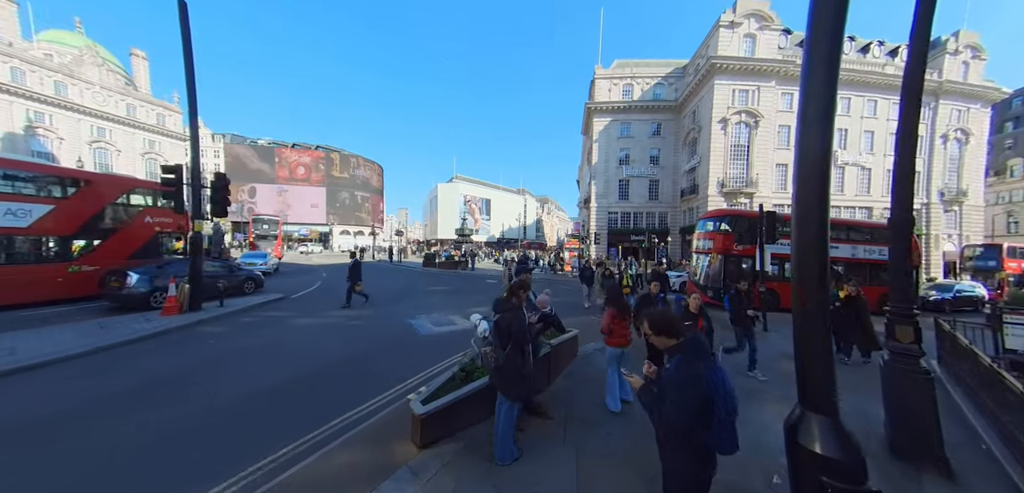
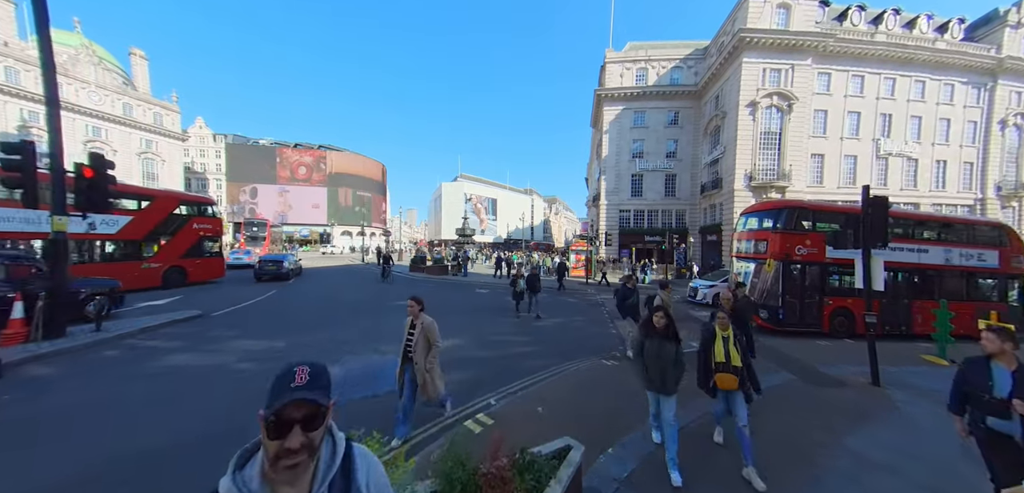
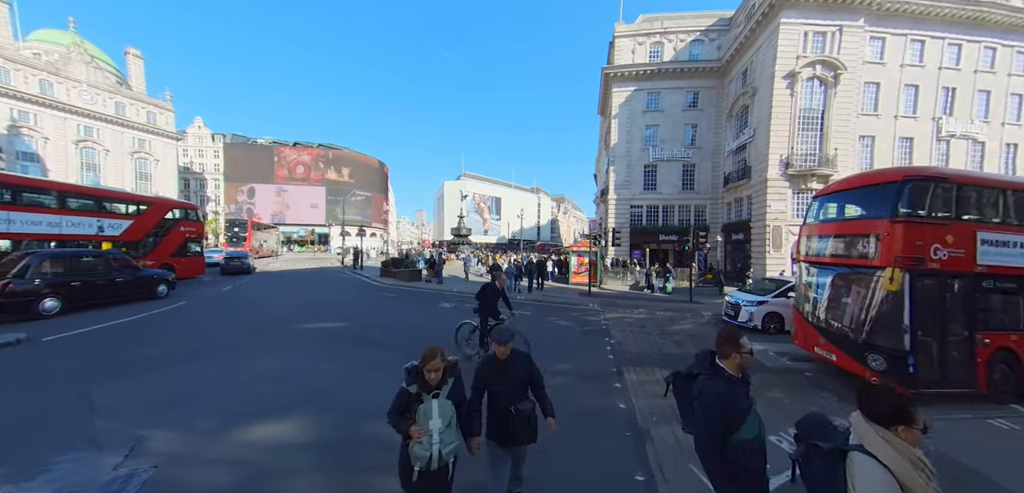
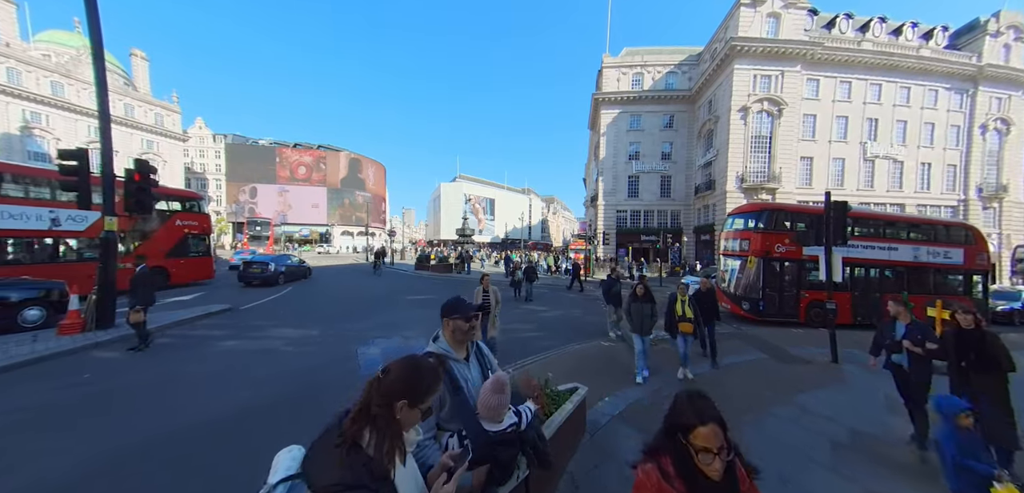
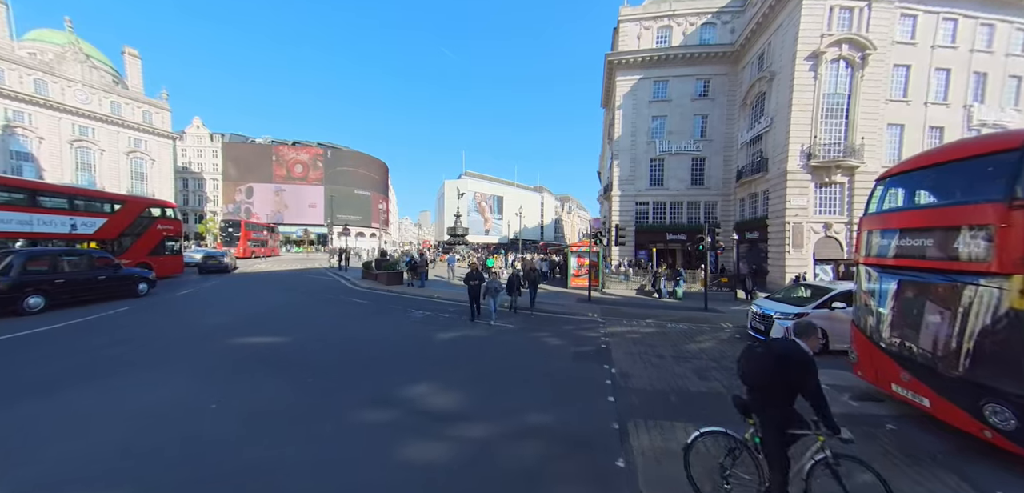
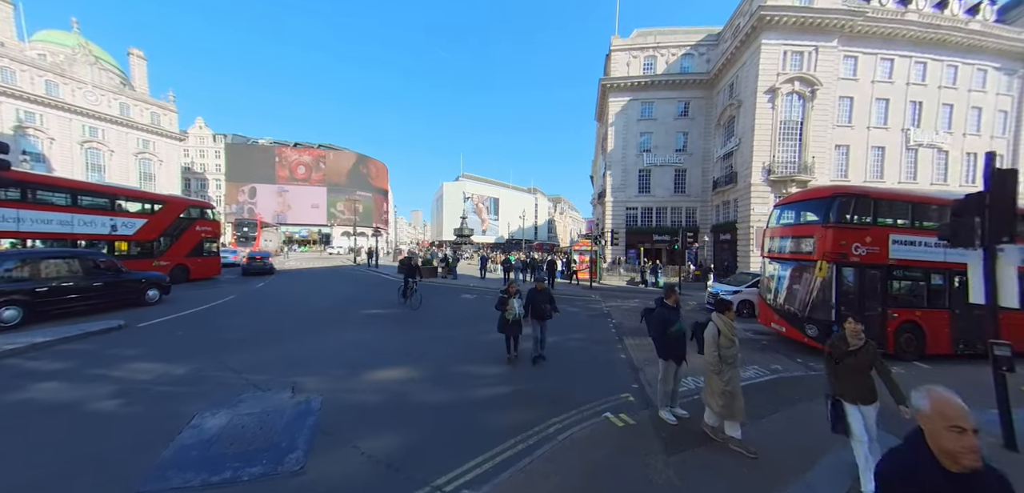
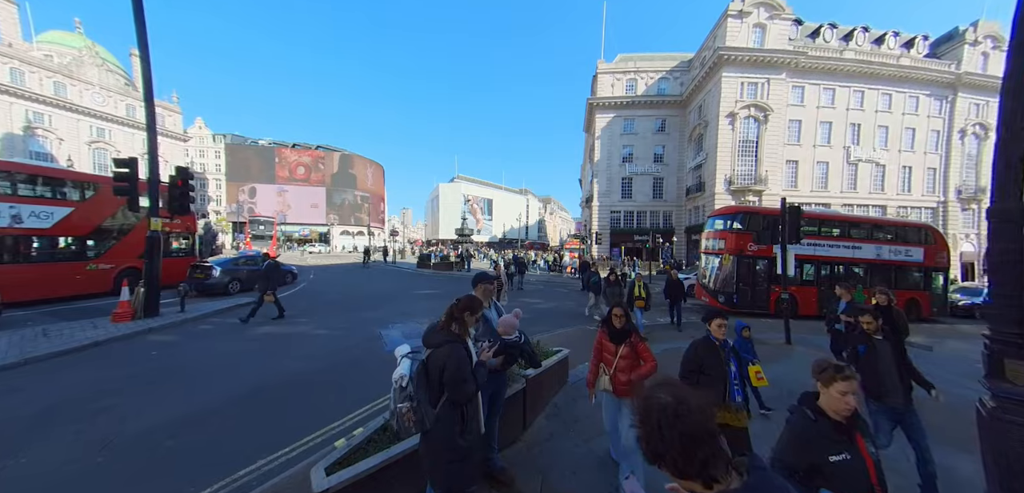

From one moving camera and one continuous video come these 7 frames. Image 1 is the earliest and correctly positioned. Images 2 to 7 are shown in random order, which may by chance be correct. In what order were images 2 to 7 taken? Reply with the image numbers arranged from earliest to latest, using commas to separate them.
7, 4, 2, 6, 3, 5
